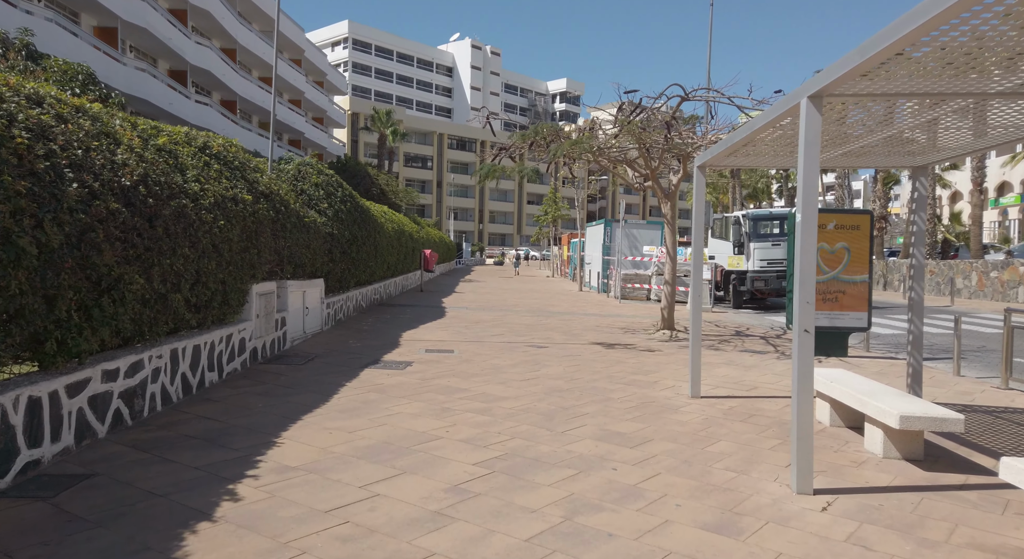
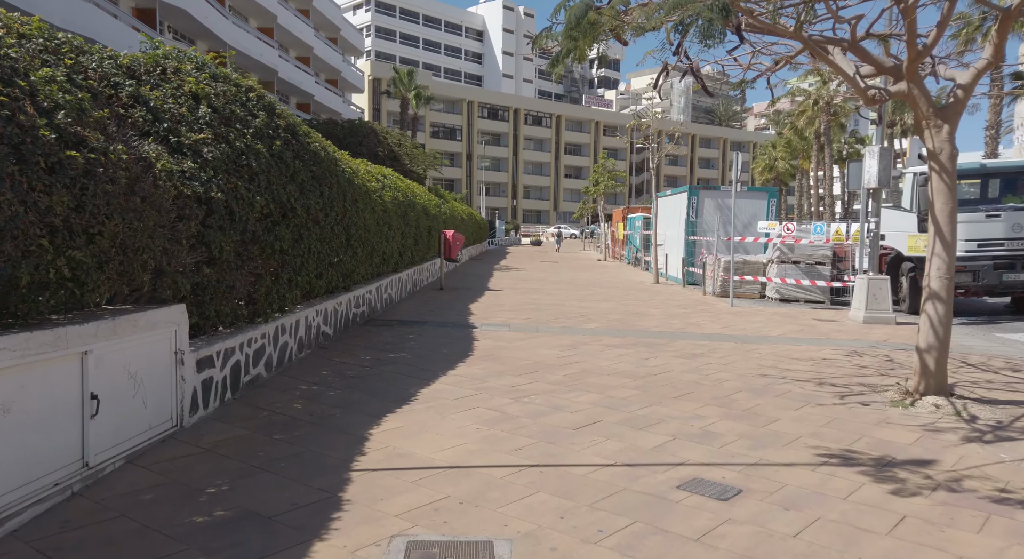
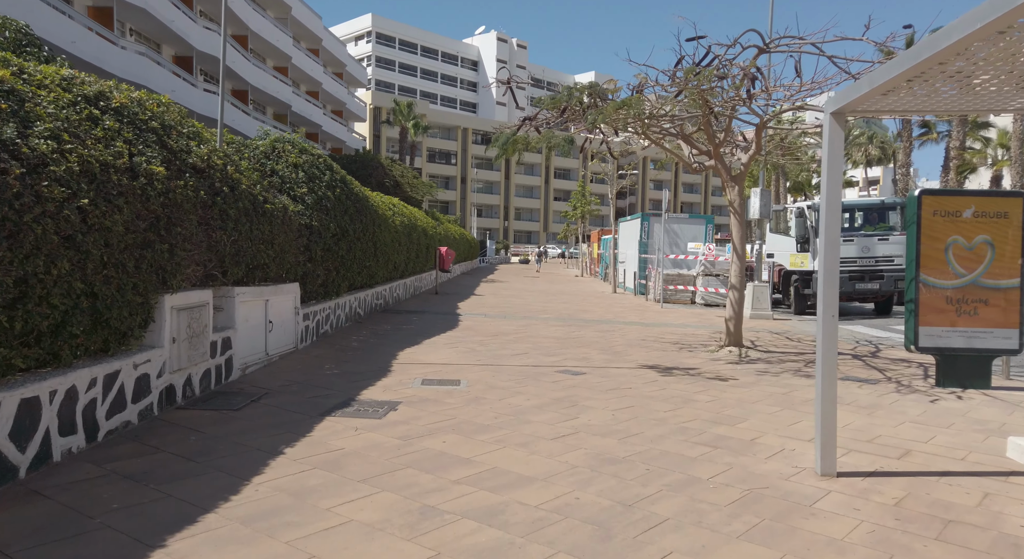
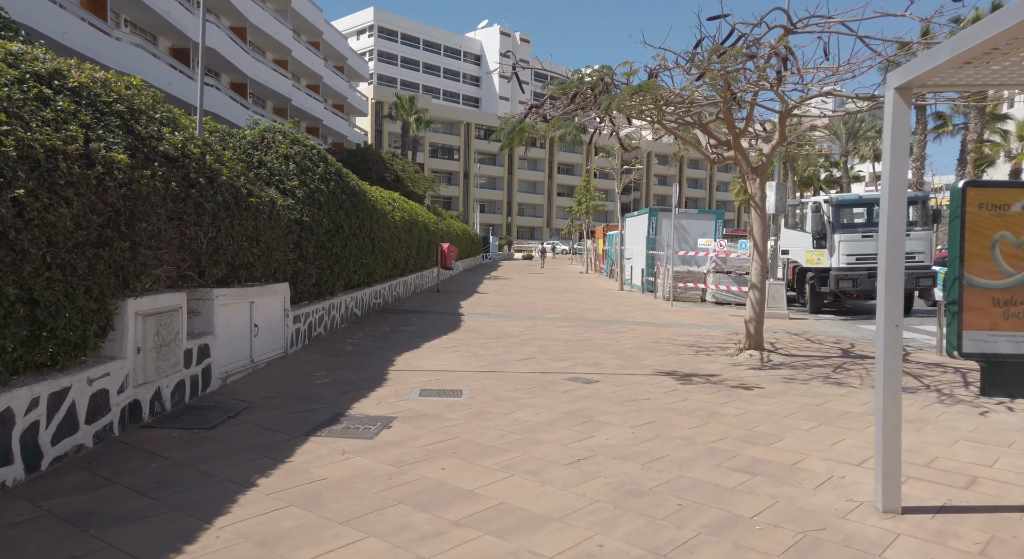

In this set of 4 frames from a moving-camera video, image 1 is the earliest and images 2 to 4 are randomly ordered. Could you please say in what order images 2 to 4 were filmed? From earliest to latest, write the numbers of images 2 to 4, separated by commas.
3, 4, 2
